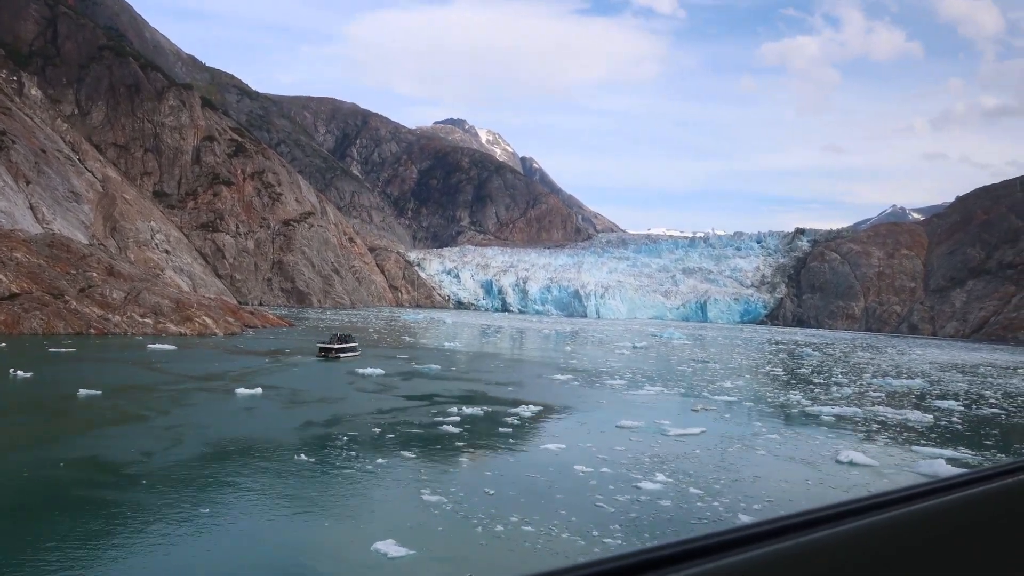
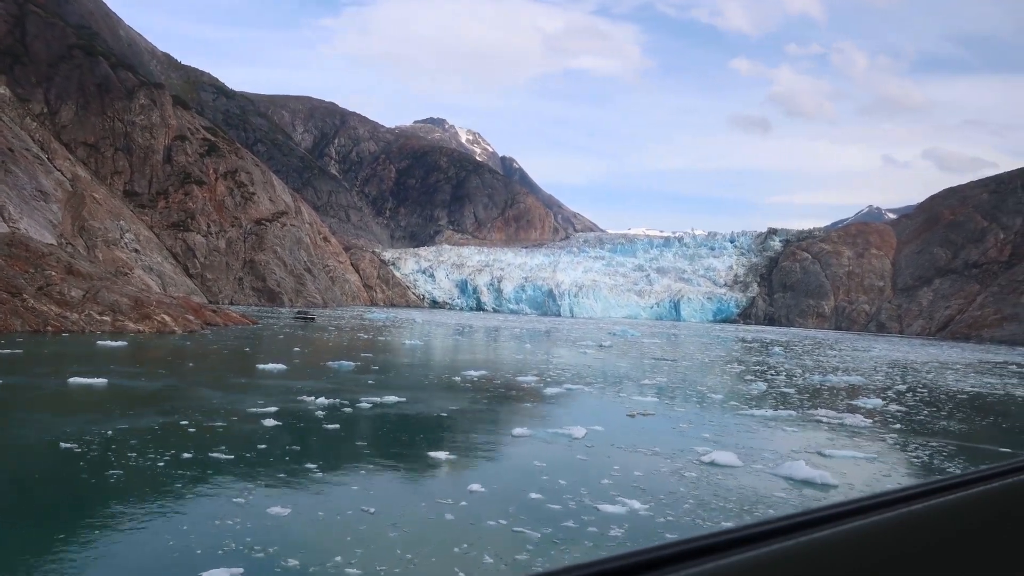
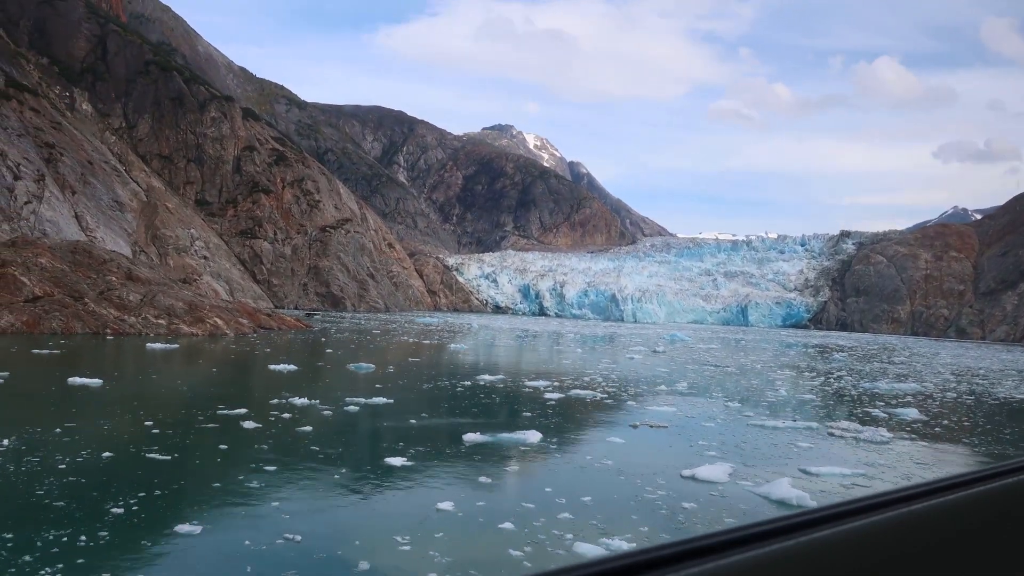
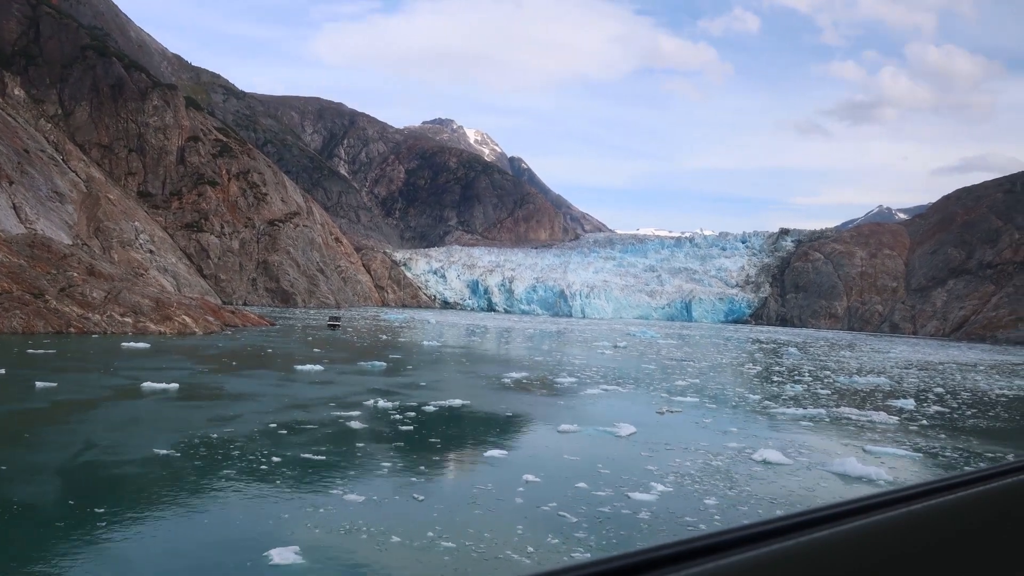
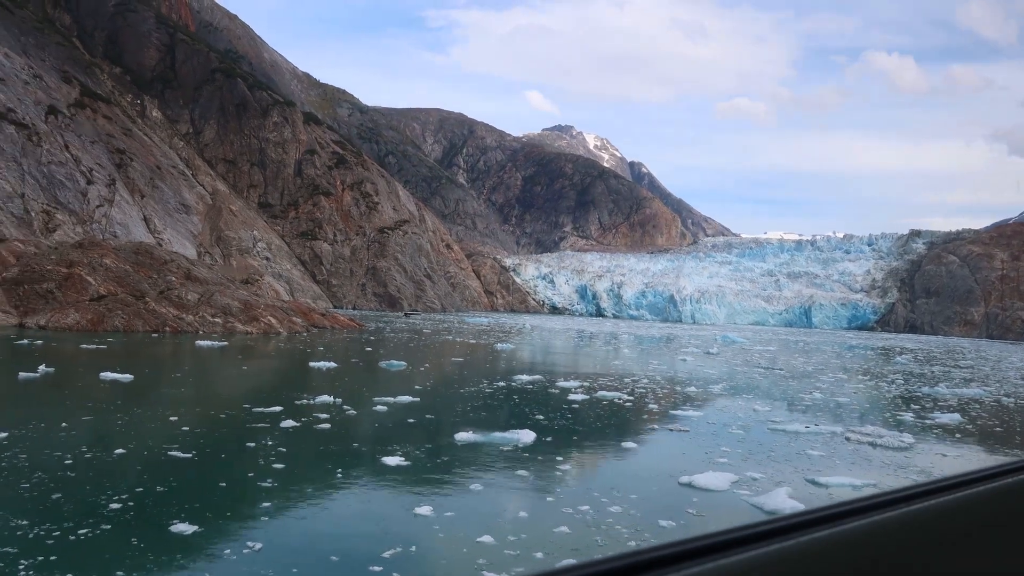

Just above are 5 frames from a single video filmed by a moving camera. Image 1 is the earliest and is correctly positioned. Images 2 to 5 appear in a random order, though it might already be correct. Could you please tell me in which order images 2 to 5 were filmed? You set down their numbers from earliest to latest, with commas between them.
4, 2, 3, 5
